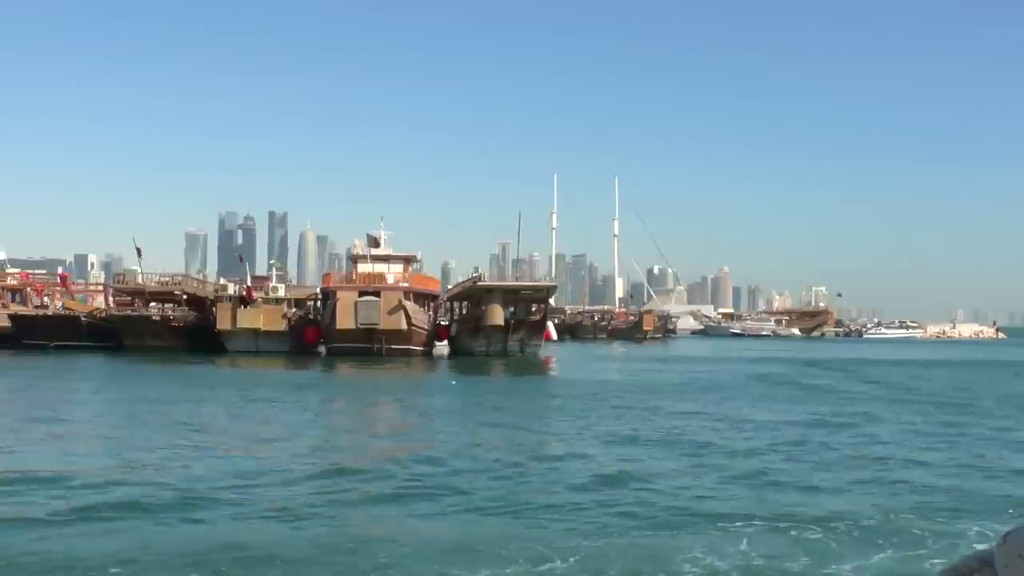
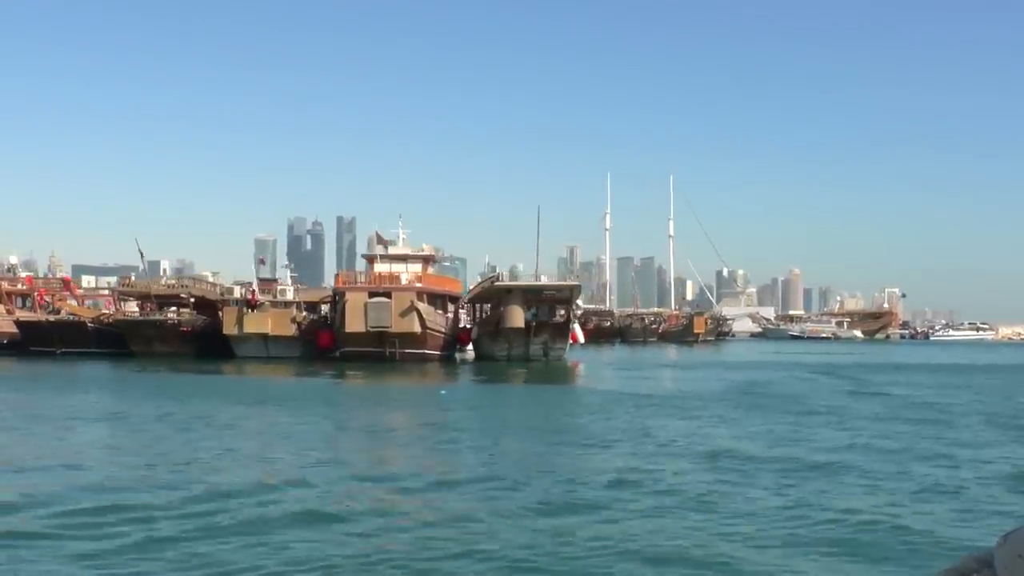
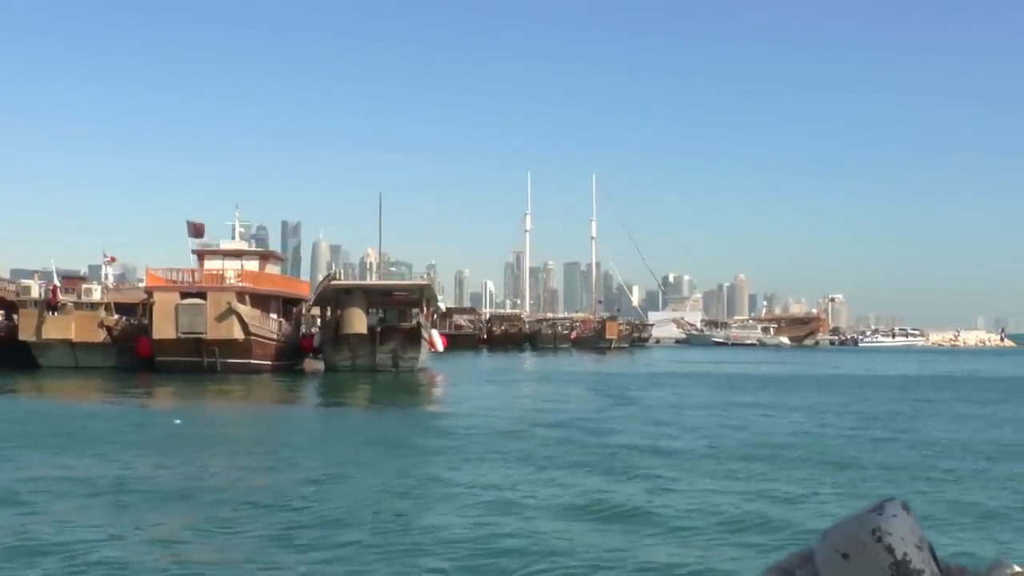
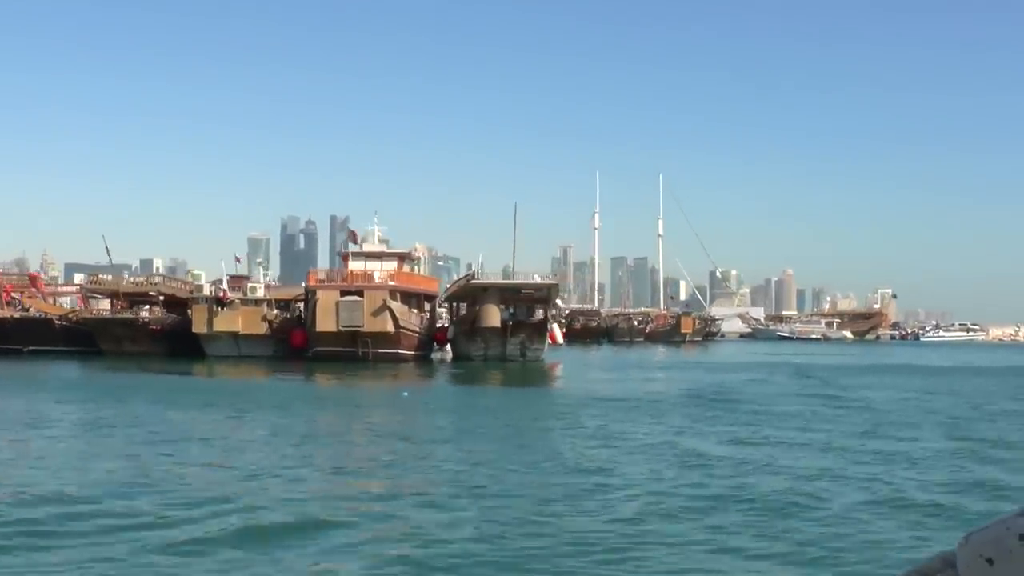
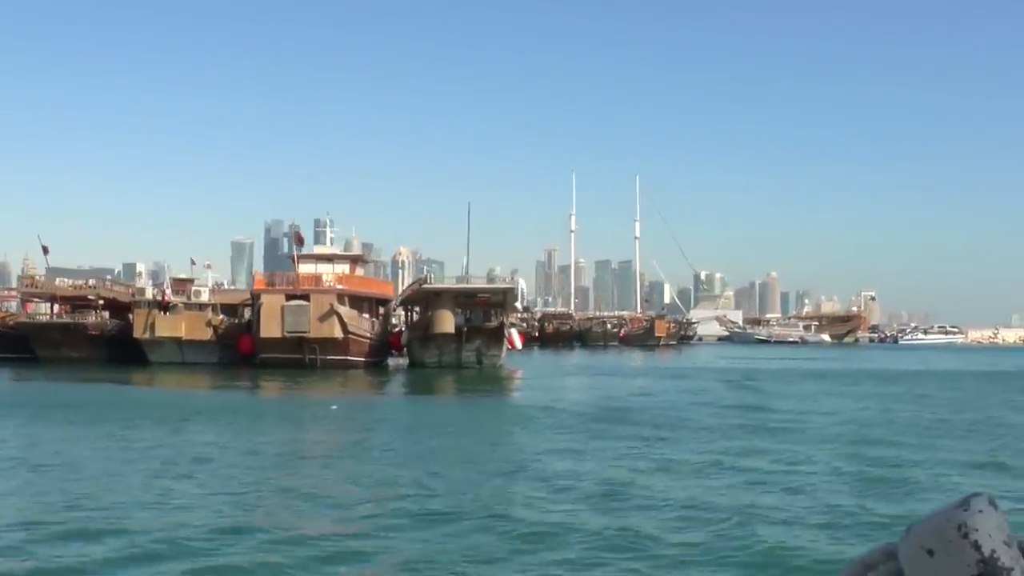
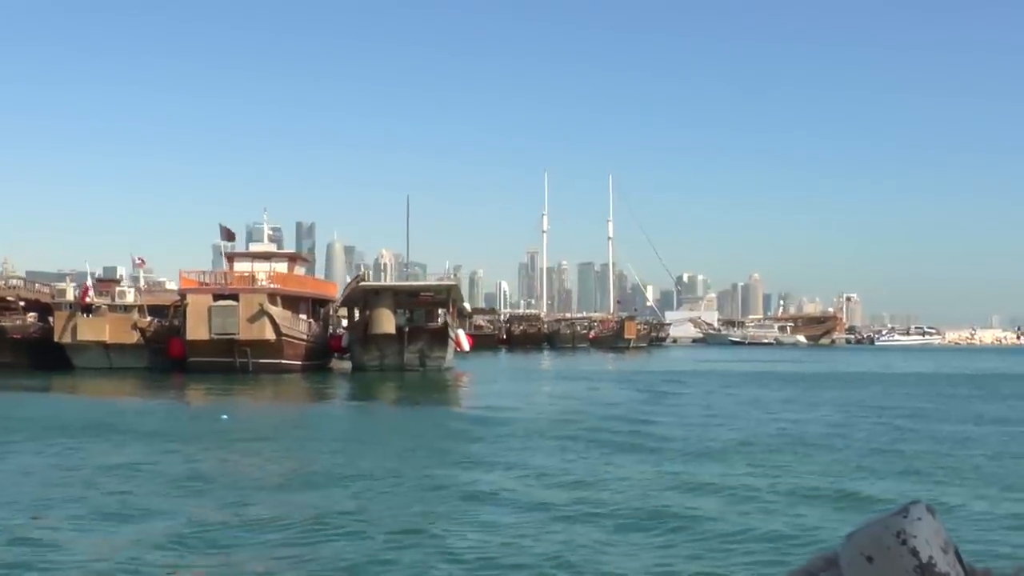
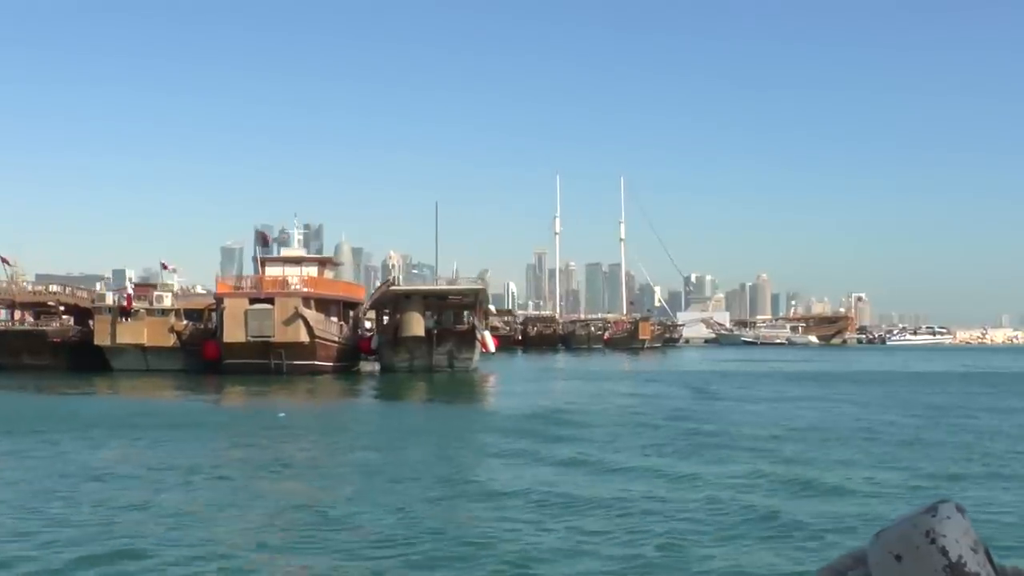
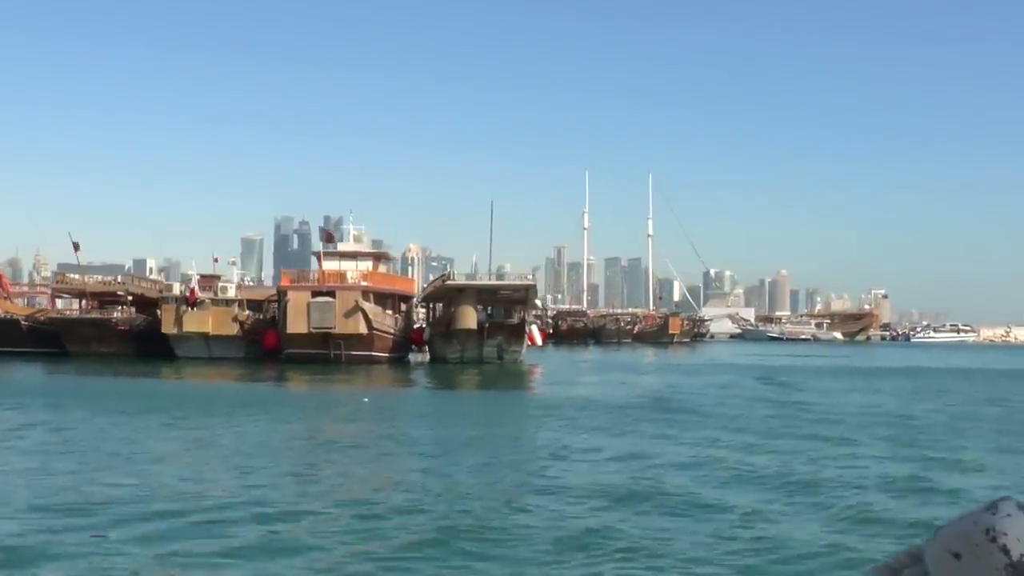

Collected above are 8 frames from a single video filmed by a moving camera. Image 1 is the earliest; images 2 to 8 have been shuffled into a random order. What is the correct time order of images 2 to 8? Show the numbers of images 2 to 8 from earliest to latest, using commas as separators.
2, 4, 8, 5, 7, 6, 3
